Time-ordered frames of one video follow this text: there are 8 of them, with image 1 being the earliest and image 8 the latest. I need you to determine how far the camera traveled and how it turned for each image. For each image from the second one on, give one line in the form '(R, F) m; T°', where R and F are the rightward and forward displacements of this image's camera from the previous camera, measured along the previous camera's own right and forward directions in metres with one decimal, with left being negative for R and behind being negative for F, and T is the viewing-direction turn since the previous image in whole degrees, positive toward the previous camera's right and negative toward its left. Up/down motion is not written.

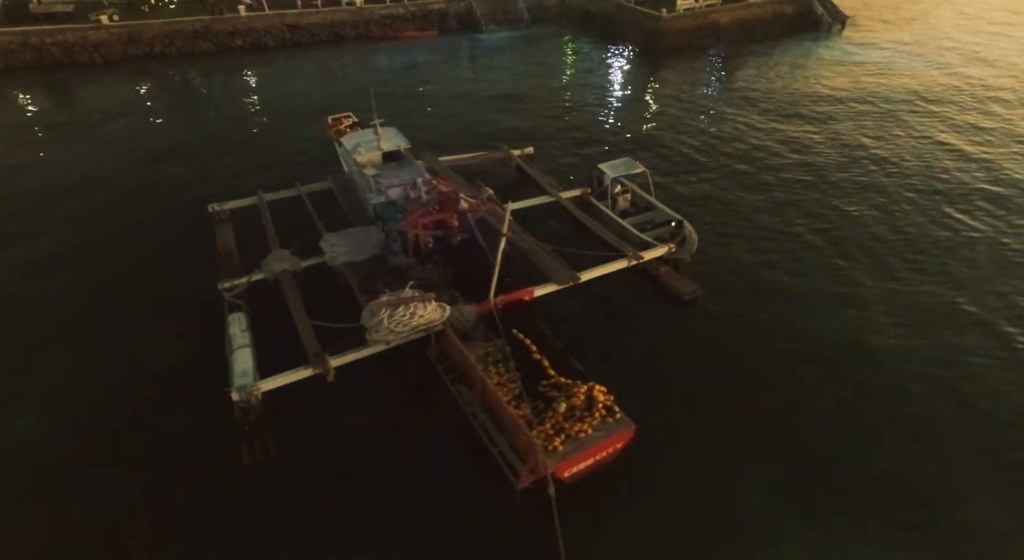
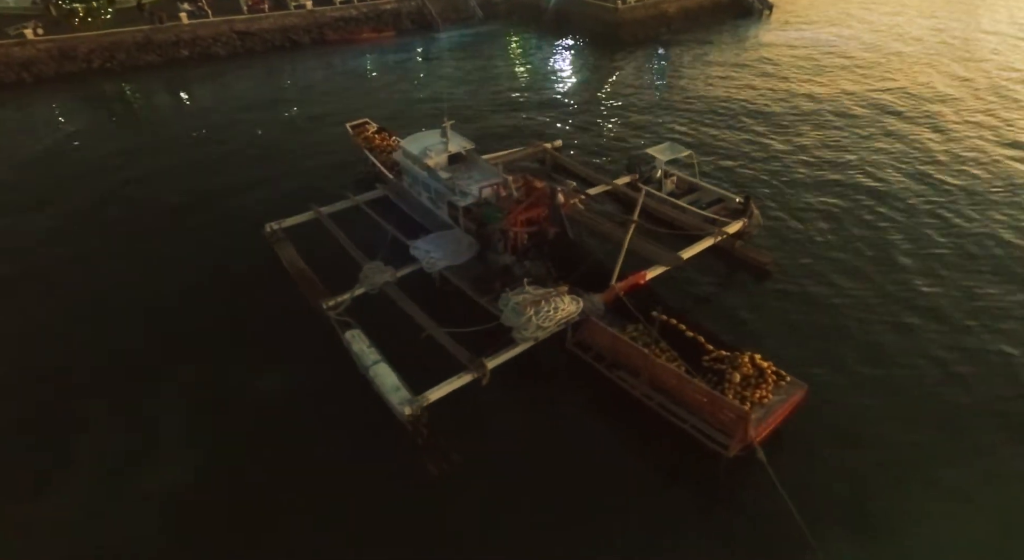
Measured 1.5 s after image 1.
(-6.3, +0.2) m; +8°
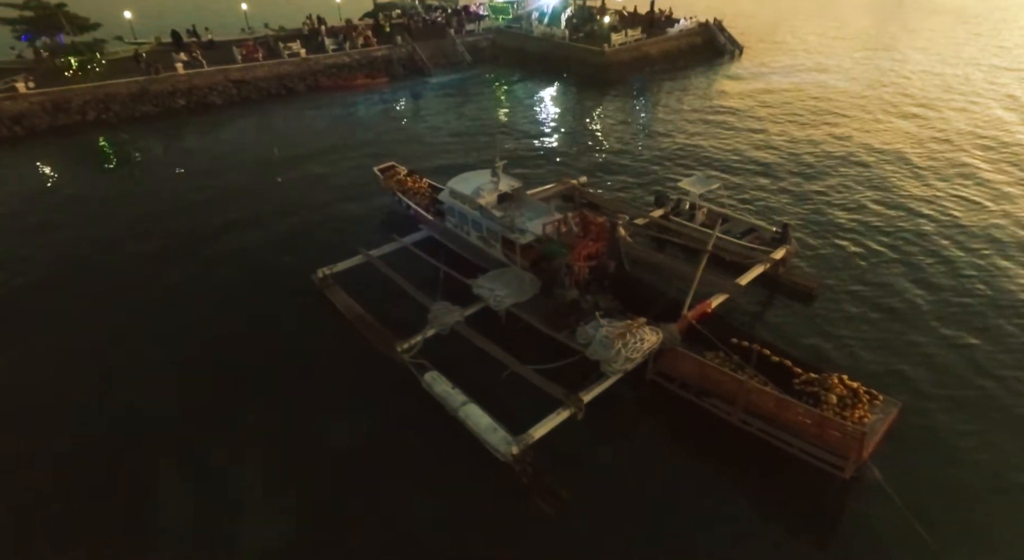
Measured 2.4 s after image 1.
(-3.4, 0.0) m; +4°
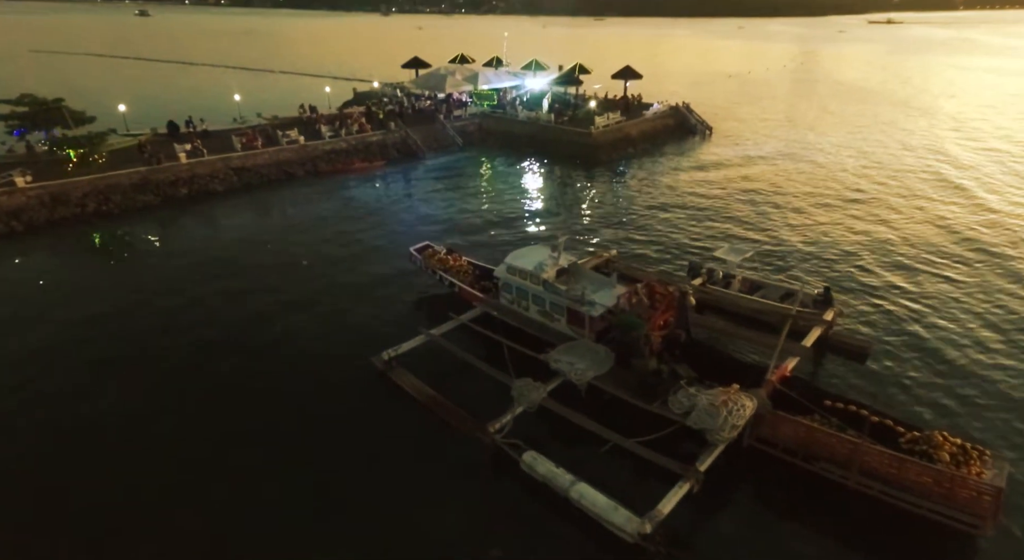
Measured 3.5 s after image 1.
(-3.9, +0.1) m; +4°
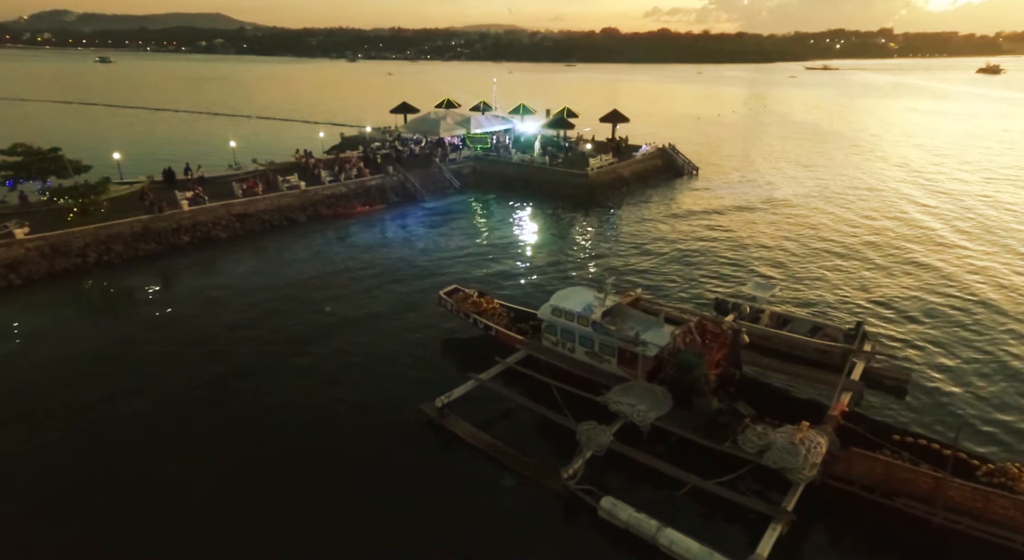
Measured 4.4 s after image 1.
(-2.9, +0.1) m; +3°
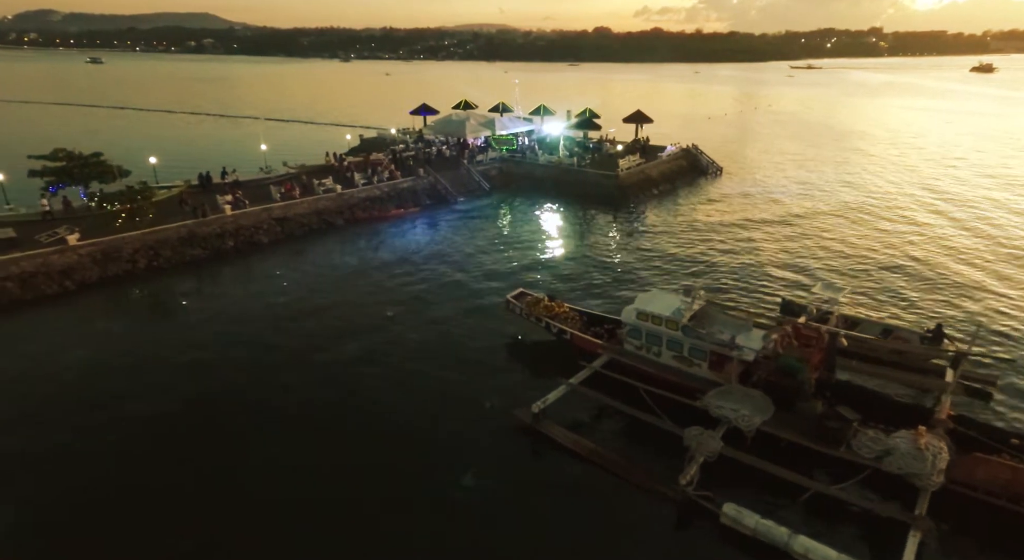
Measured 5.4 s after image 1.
(-3.5, +0.1) m; 0°
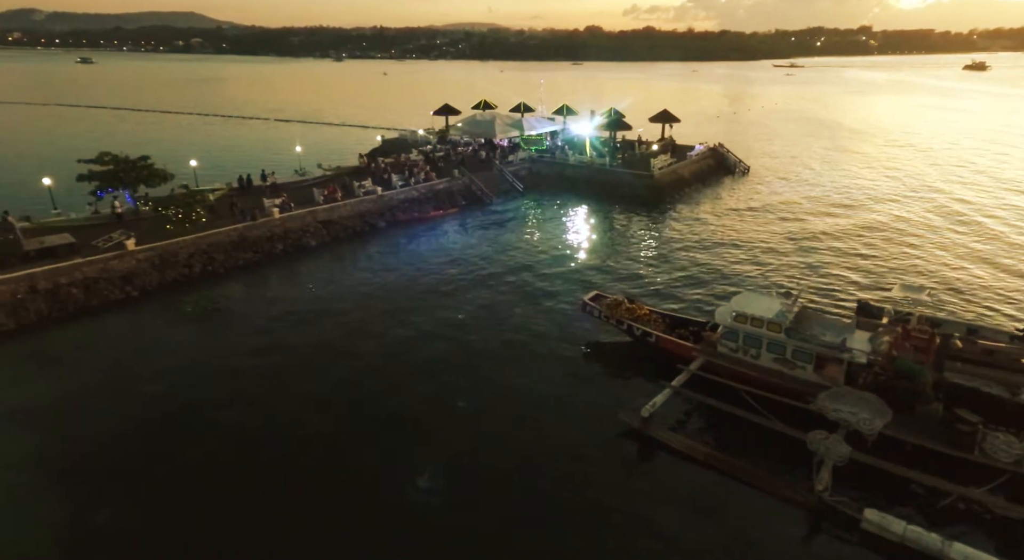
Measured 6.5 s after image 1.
(-4.0, +0.2) m; 0°
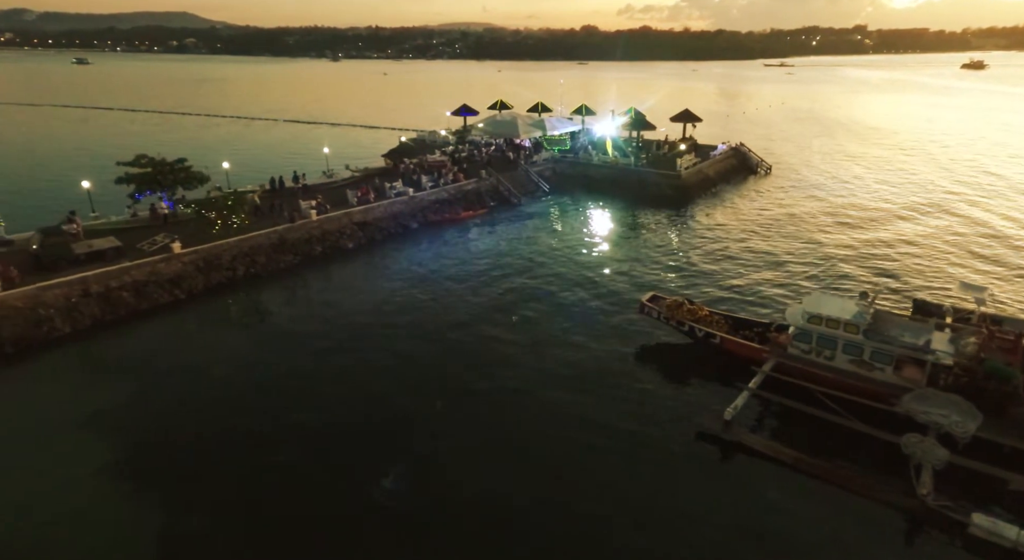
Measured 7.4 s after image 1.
(-3.0, +0.2) m; 0°
